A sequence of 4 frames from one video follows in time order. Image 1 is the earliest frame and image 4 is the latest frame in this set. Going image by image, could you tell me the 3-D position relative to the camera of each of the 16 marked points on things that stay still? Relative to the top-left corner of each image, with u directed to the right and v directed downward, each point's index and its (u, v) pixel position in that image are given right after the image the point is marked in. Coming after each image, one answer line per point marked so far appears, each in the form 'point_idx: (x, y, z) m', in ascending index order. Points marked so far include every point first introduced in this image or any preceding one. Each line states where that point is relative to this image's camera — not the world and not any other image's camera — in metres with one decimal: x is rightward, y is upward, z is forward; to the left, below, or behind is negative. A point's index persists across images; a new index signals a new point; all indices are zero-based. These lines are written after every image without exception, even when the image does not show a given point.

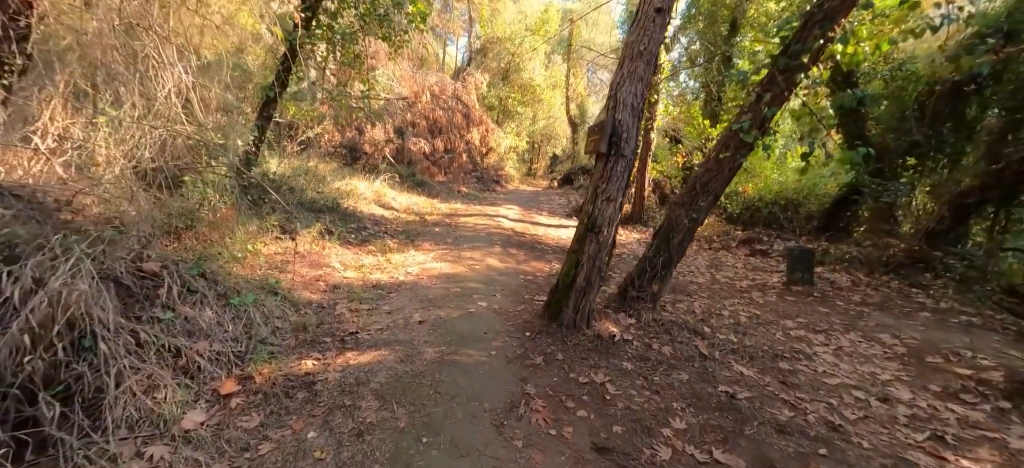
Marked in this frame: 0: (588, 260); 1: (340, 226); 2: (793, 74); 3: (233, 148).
0: (+0.7, -0.3, +4.8) m
1: (-3.0, +0.2, +8.5) m
2: (+3.1, +1.7, +5.3) m
3: (-4.0, +1.2, +6.7) m
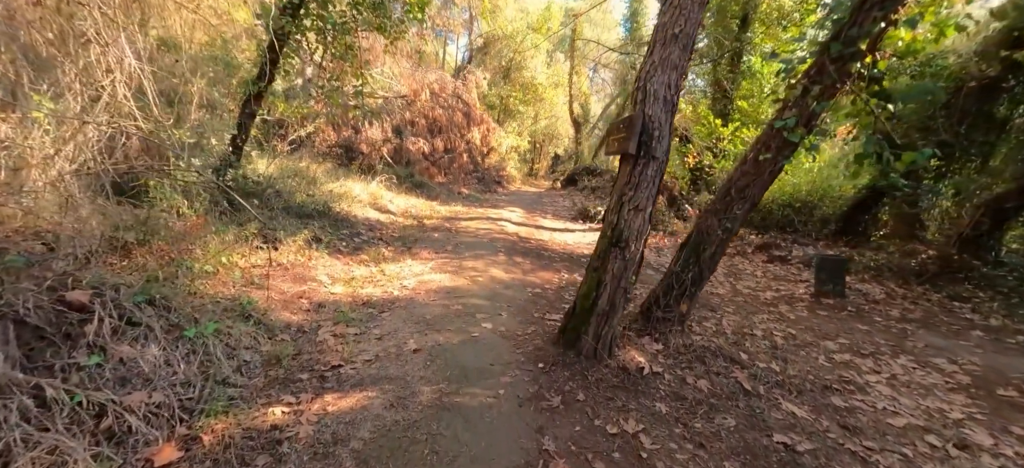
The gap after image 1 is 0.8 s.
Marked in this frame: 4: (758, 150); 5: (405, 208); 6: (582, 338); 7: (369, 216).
0: (+0.8, -0.4, +4.1) m
1: (-2.9, 0.0, +7.8) m
2: (+3.2, +1.6, +4.6) m
3: (-3.9, +1.1, +6.0) m
4: (+2.5, +0.9, +5.0) m
5: (-2.7, +0.7, +12.3) m
6: (+0.6, -0.9, +4.2) m
7: (-3.1, +0.4, +10.3) m
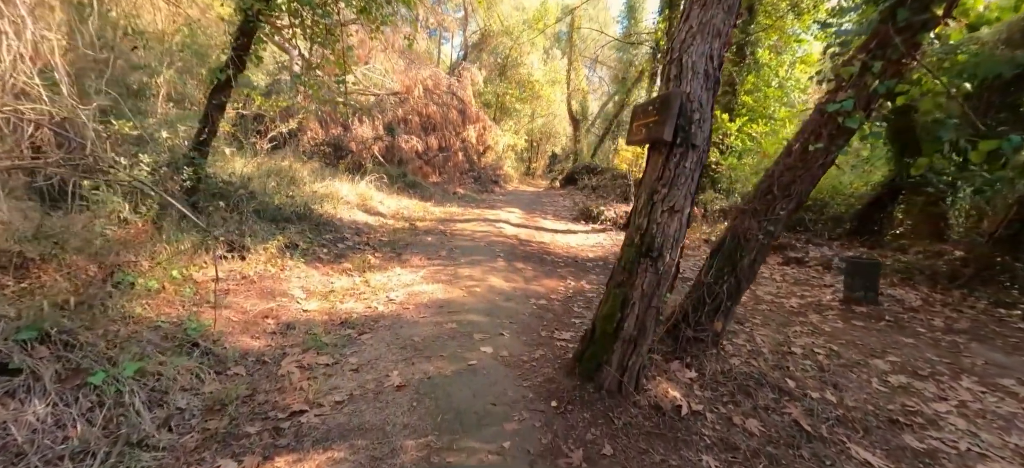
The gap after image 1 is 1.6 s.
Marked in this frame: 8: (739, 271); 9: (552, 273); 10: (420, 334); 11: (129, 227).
0: (+0.9, -0.4, +3.3) m
1: (-2.9, 0.0, +7.0) m
2: (+3.2, +1.6, +3.8) m
3: (-3.9, +1.0, +5.2) m
4: (+2.5, +0.8, +4.2) m
5: (-2.8, +0.6, +11.5) m
6: (+0.7, -1.0, +3.4) m
7: (-3.1, +0.3, +9.5) m
8: (+2.0, -0.3, +4.3) m
9: (+0.6, -0.6, +7.8) m
10: (-0.9, -0.9, +4.5) m
11: (-3.5, +0.1, +4.5) m
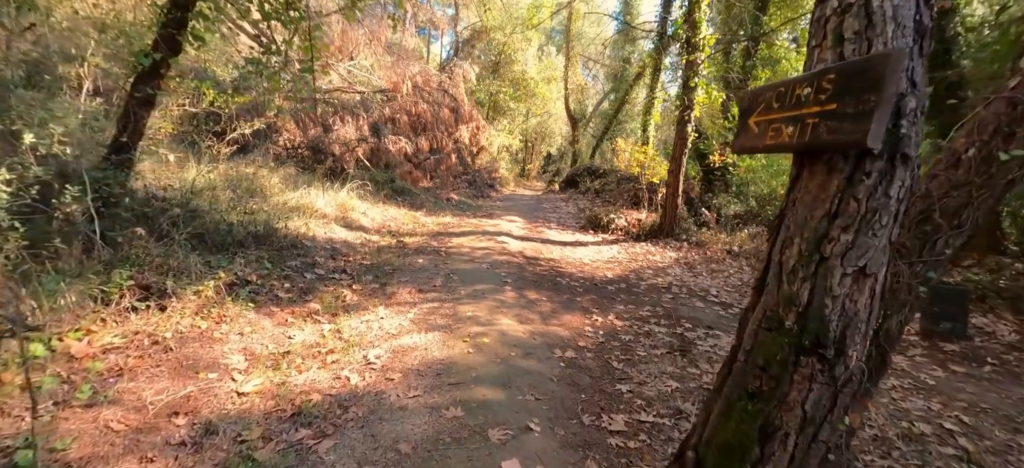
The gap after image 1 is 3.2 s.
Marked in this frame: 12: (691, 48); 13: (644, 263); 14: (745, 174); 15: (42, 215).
0: (+1.1, -0.7, +1.9) m
1: (-2.8, -0.4, +5.5) m
2: (+3.4, +1.3, +2.4) m
3: (-3.7, +0.7, +3.7) m
4: (+2.7, +0.5, +2.8) m
5: (-2.7, +0.2, +10.0) m
6: (+0.9, -1.3, +2.0) m
7: (-3.0, 0.0, +8.0) m
8: (+2.2, -0.6, +2.9) m
9: (+0.8, -0.9, +6.4) m
10: (-0.6, -1.2, +3.0) m
11: (-3.3, -0.3, +2.9) m
12: (+4.1, +4.3, +11.1) m
13: (+2.7, -0.6, +10.0) m
14: (+7.1, +1.9, +14.9) m
15: (-3.8, +0.1, +3.8) m
